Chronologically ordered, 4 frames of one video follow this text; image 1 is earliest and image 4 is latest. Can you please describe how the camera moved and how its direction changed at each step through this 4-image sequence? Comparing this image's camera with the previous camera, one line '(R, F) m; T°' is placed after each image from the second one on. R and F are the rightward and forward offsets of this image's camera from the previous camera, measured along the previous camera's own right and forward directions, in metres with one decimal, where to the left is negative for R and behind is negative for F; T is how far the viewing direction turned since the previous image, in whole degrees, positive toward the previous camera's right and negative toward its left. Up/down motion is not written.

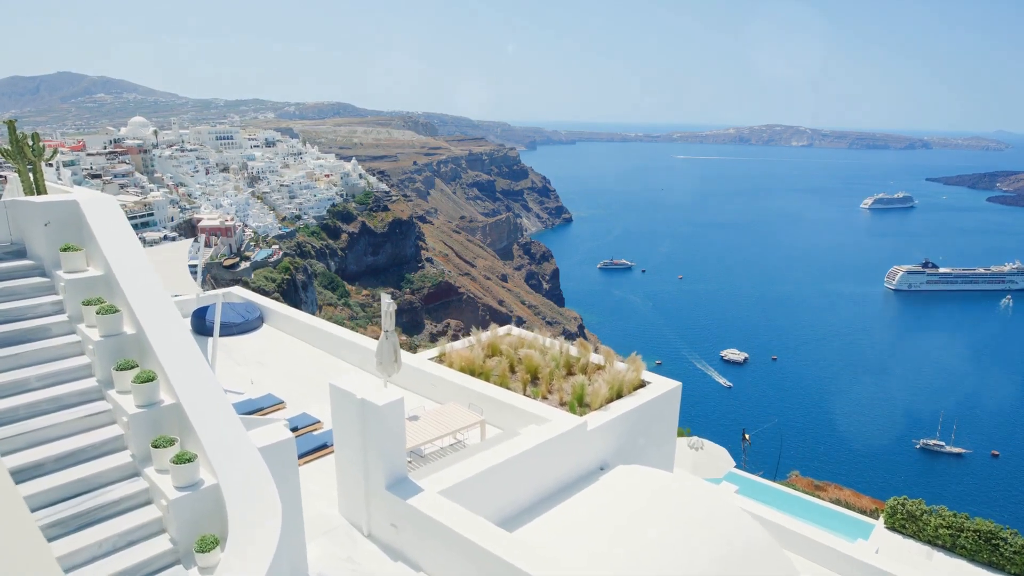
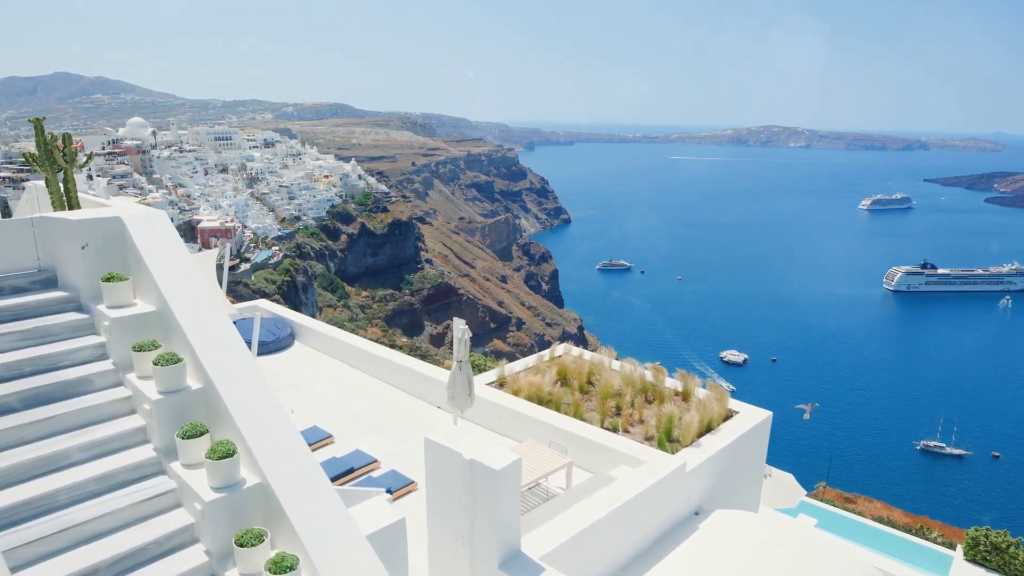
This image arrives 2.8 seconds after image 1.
(-0.7, +0.6) m; 0°
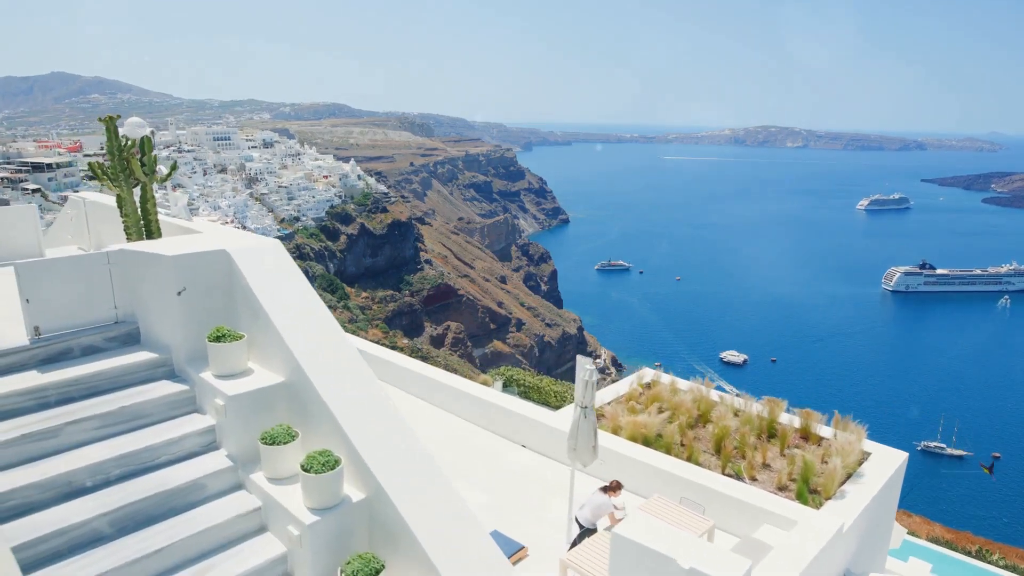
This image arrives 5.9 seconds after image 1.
(-0.8, +0.7) m; 0°
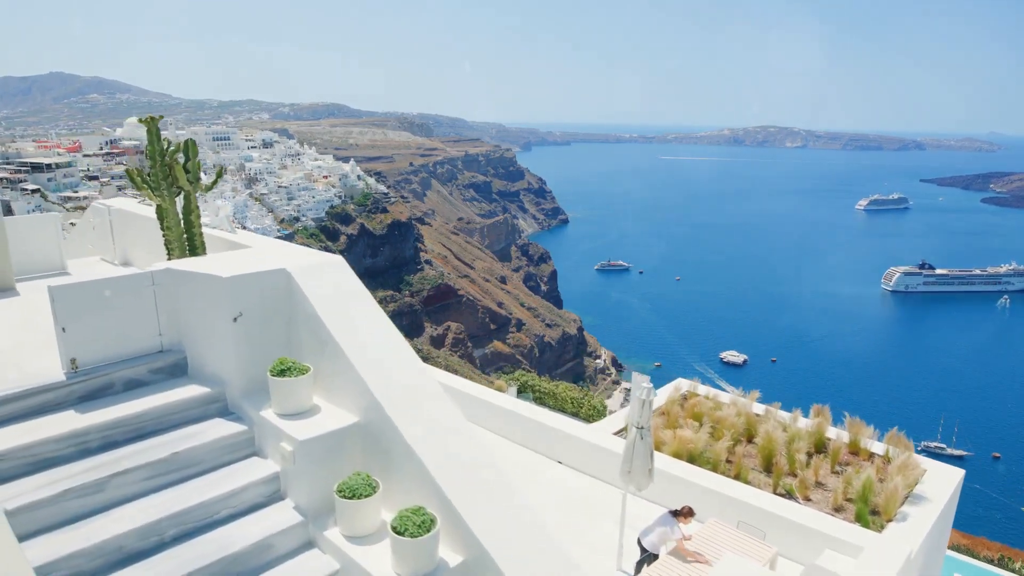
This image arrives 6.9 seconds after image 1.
(-0.3, +0.2) m; 0°
